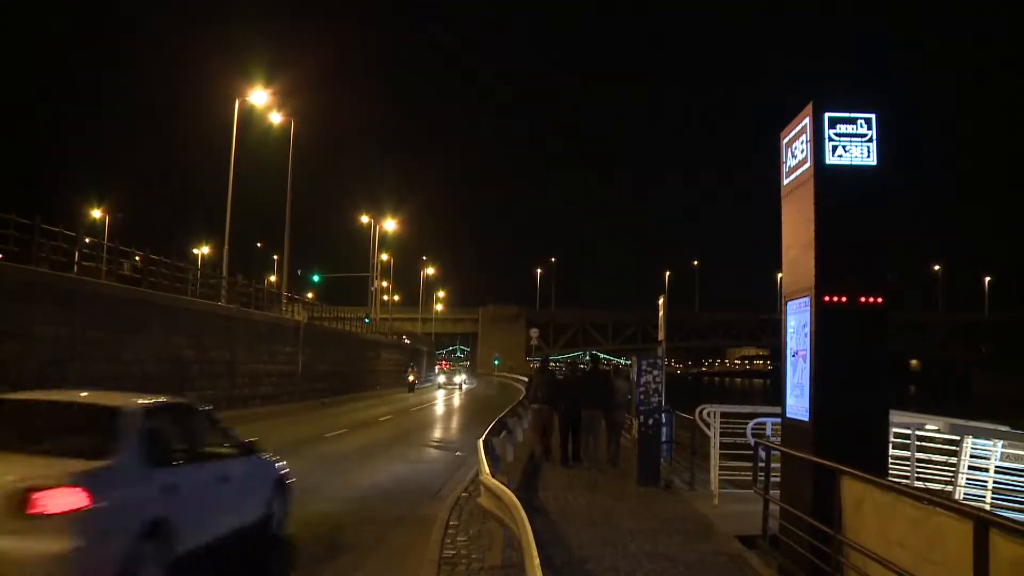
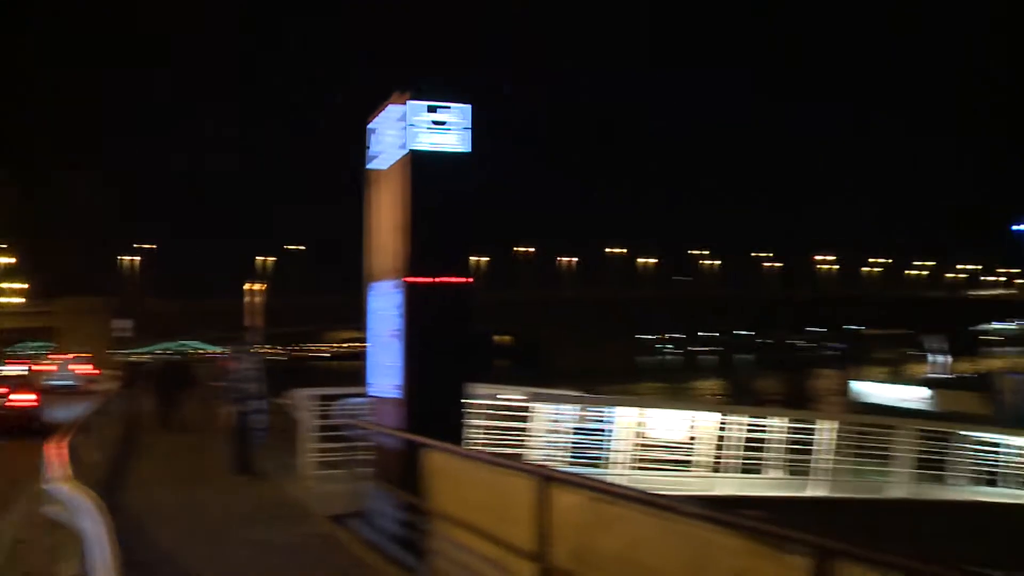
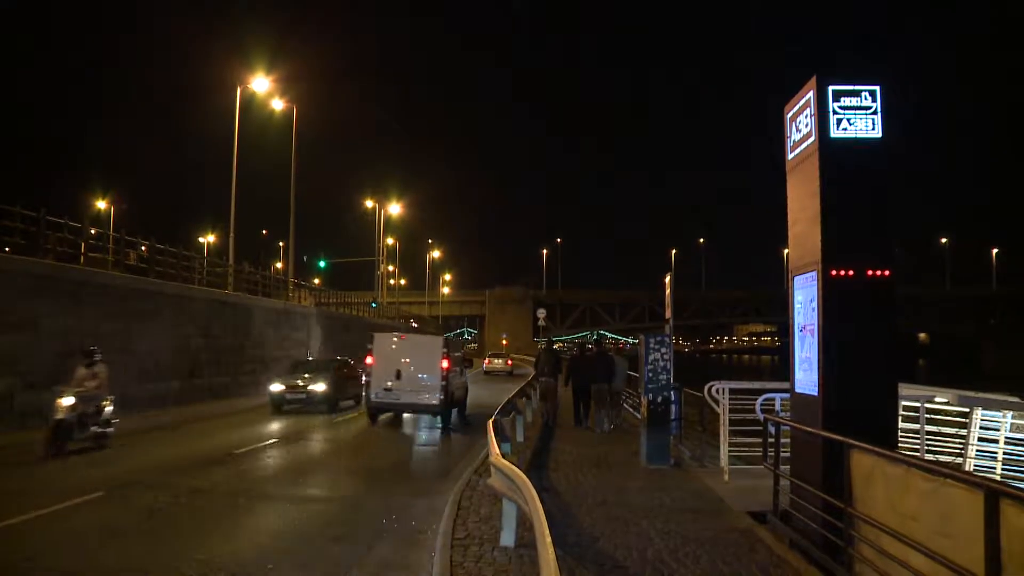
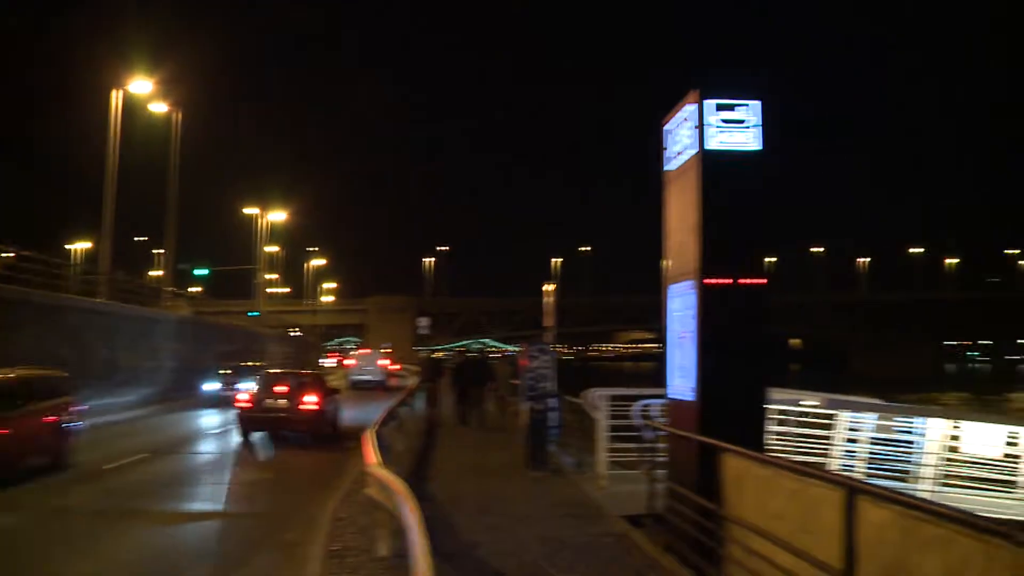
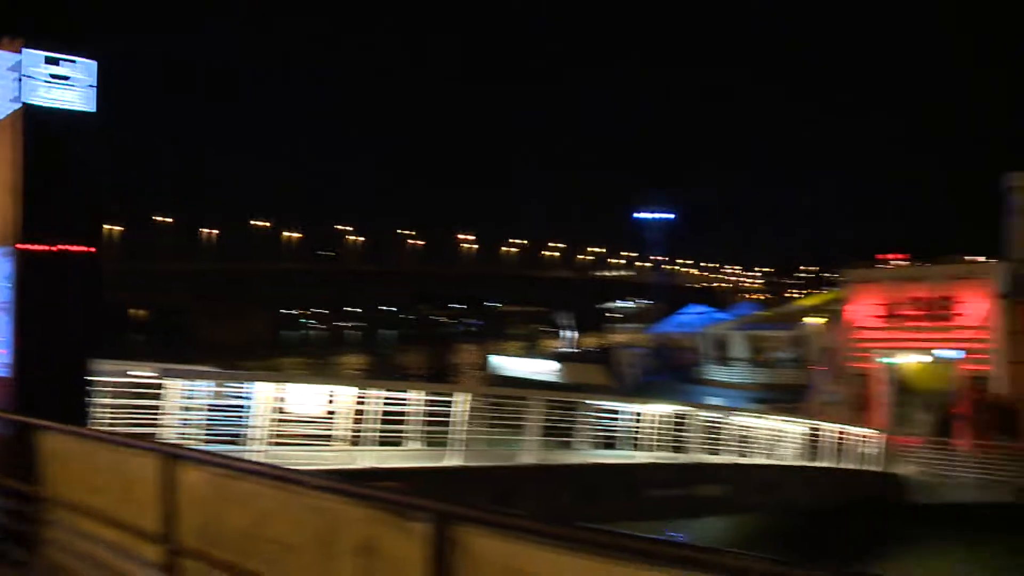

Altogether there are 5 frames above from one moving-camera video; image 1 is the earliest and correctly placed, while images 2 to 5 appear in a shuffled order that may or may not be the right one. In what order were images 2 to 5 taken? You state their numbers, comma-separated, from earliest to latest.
3, 4, 2, 5
